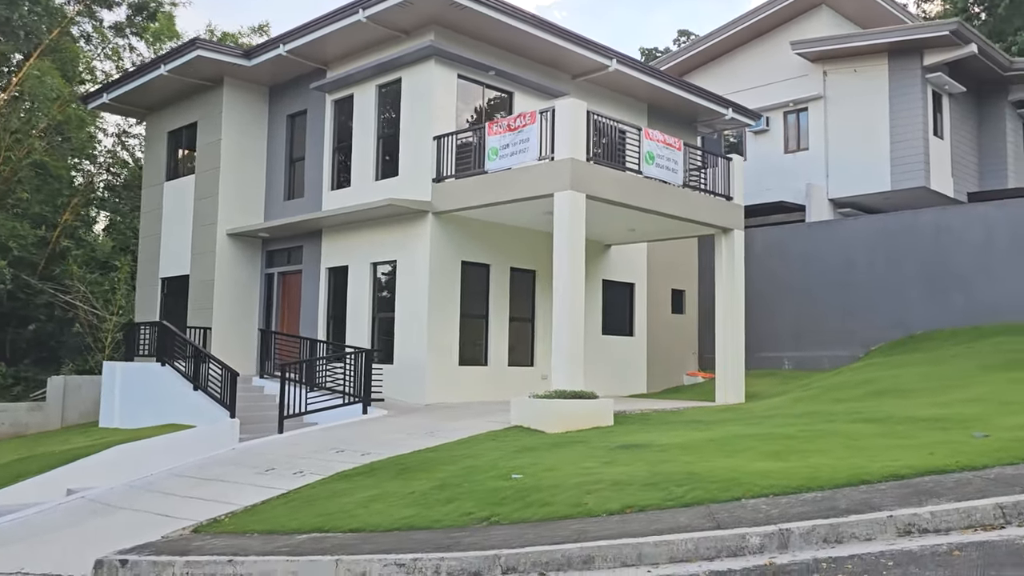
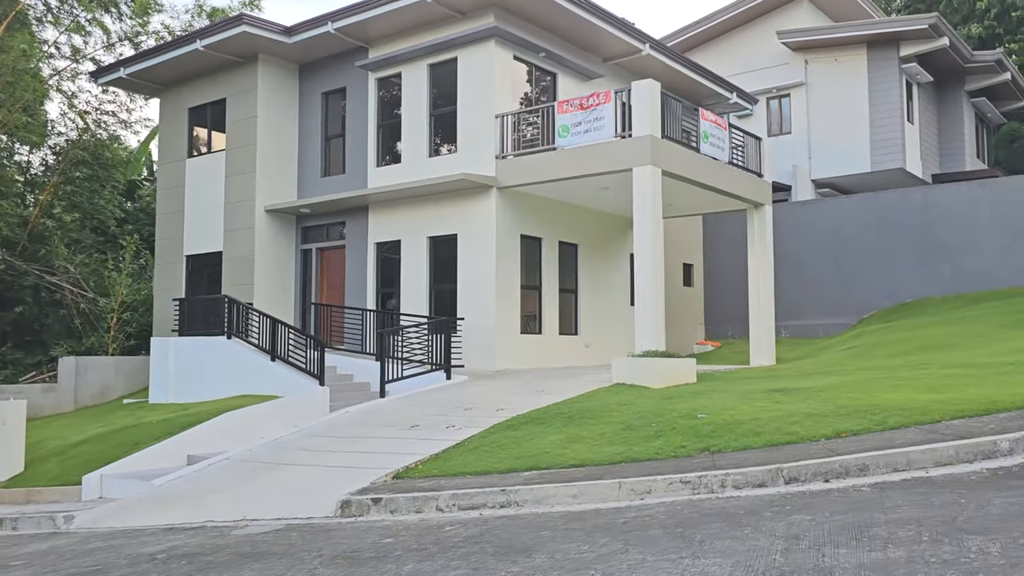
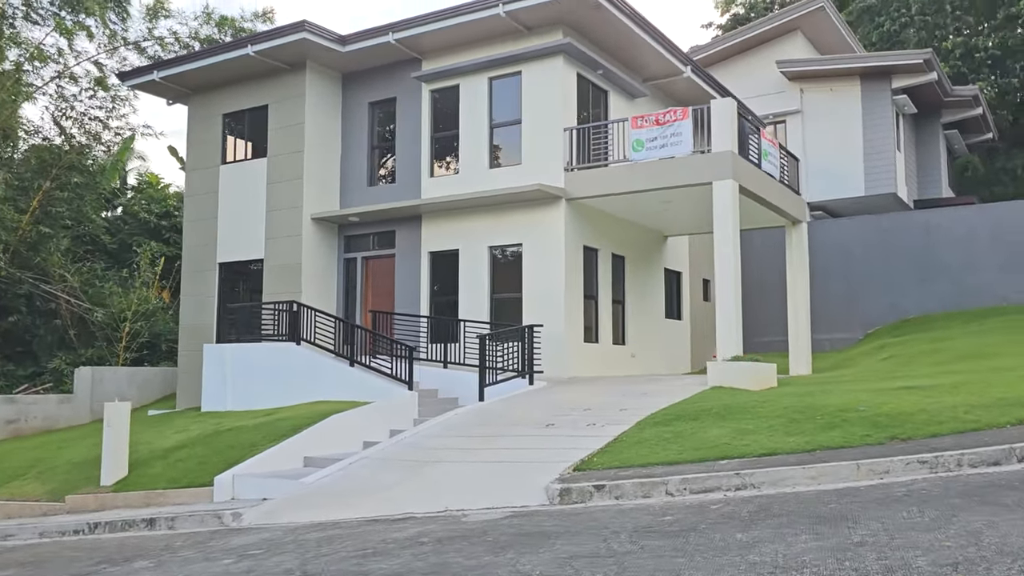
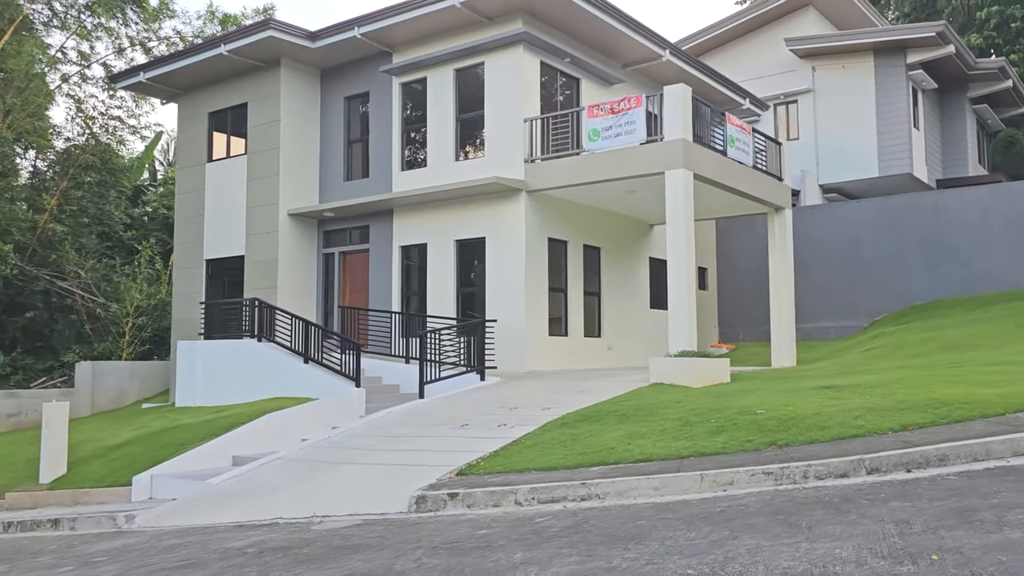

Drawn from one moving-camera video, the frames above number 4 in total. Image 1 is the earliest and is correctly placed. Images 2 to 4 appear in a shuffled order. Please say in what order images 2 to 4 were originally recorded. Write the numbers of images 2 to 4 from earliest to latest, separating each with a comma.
2, 4, 3
